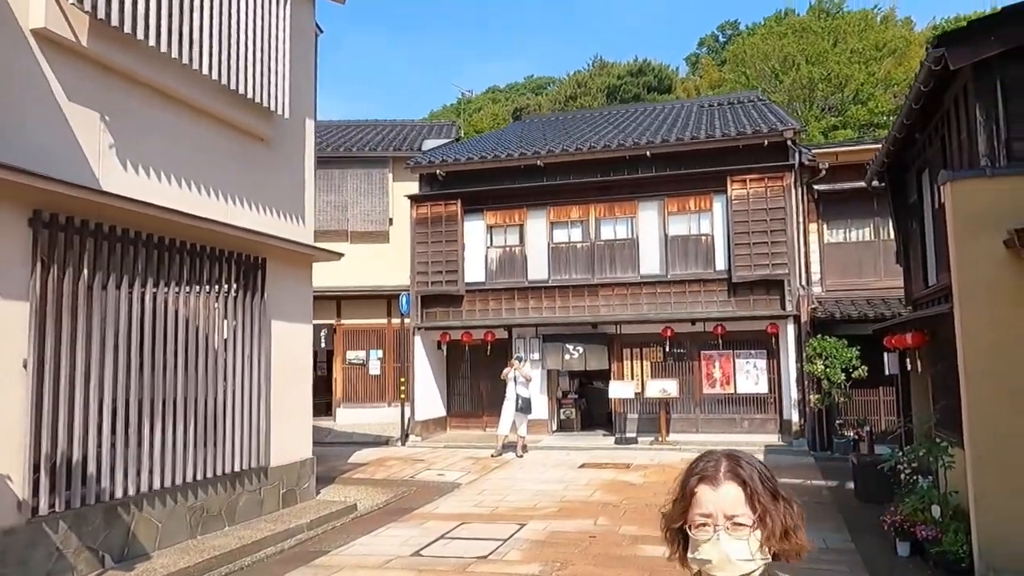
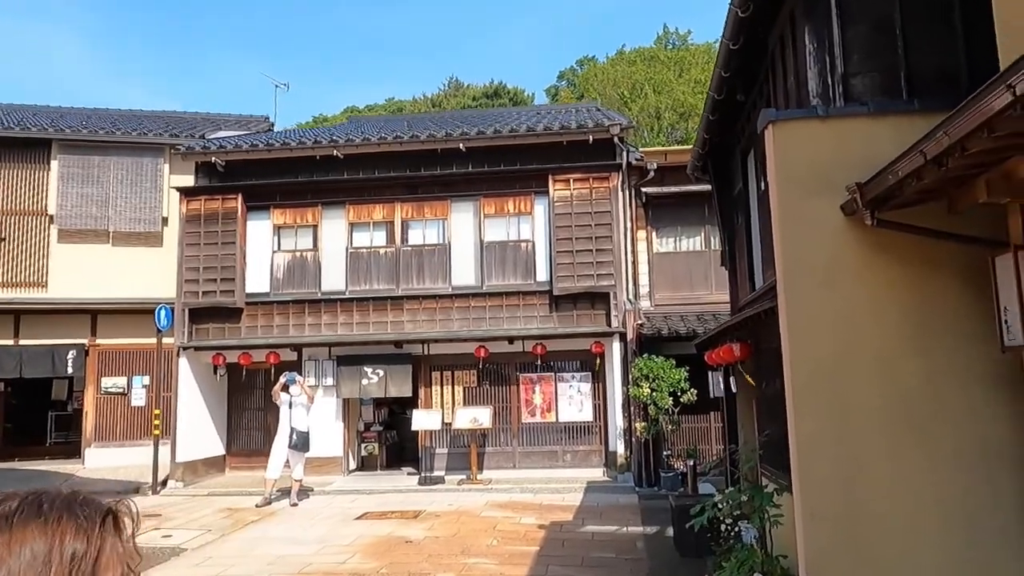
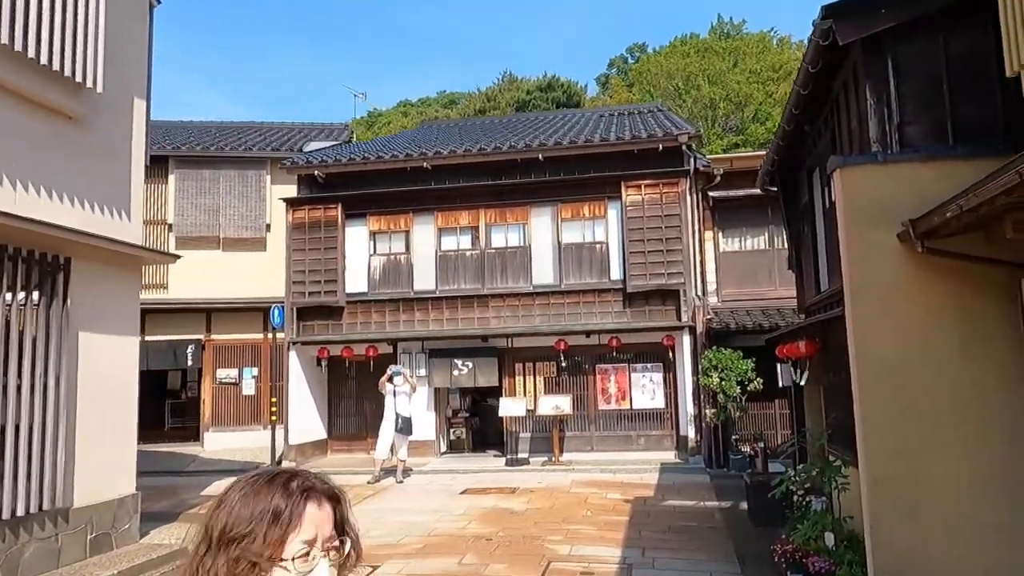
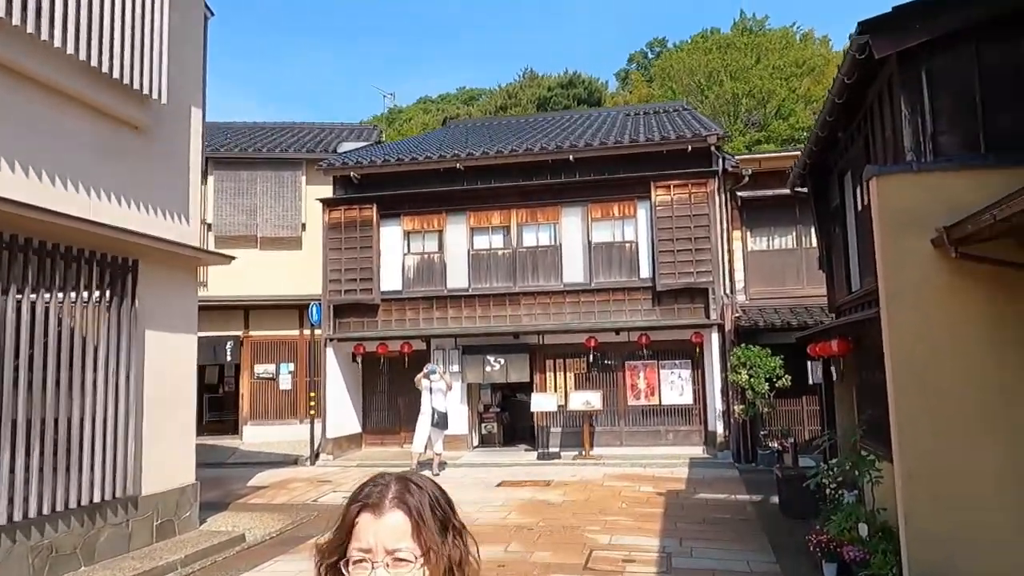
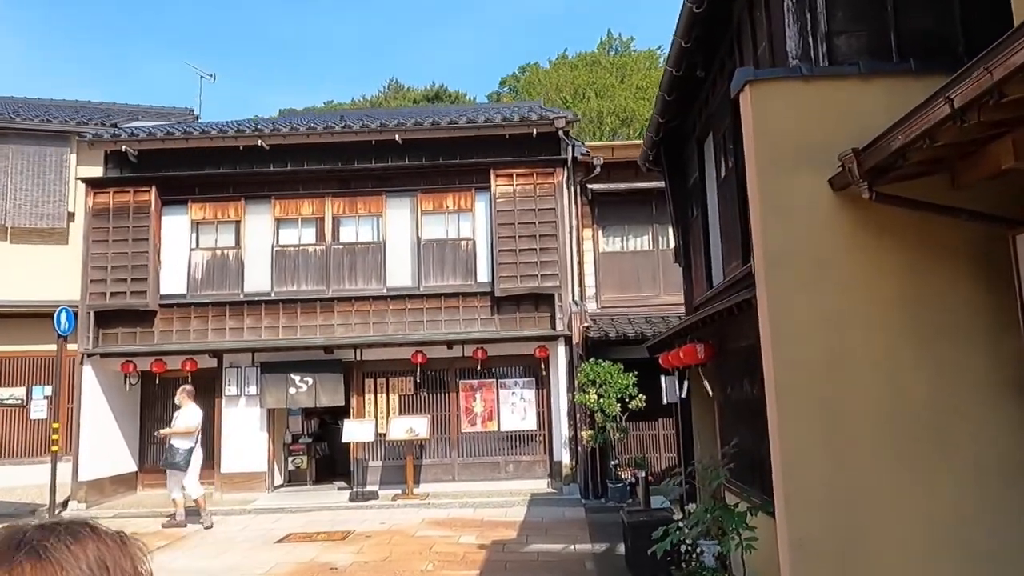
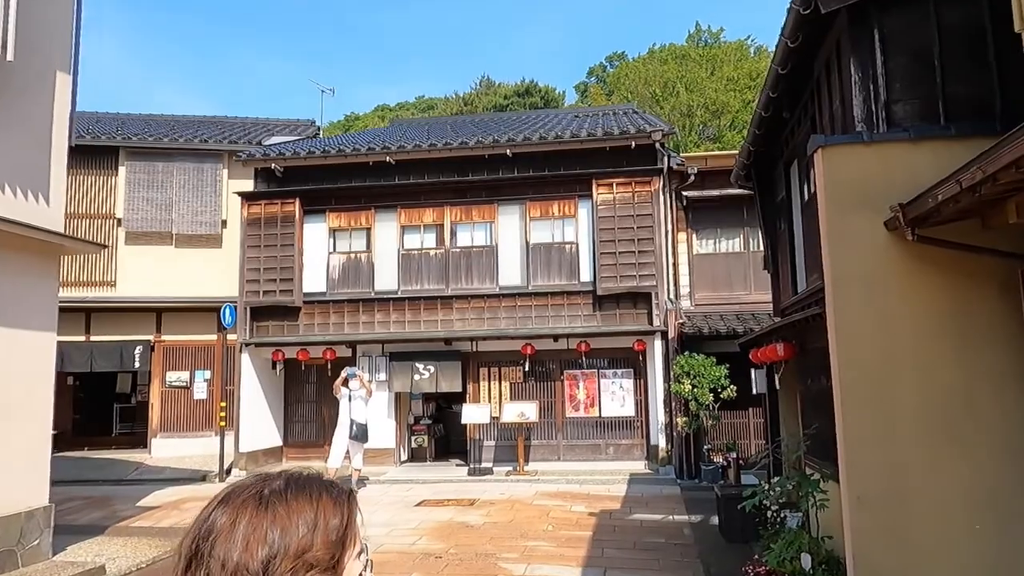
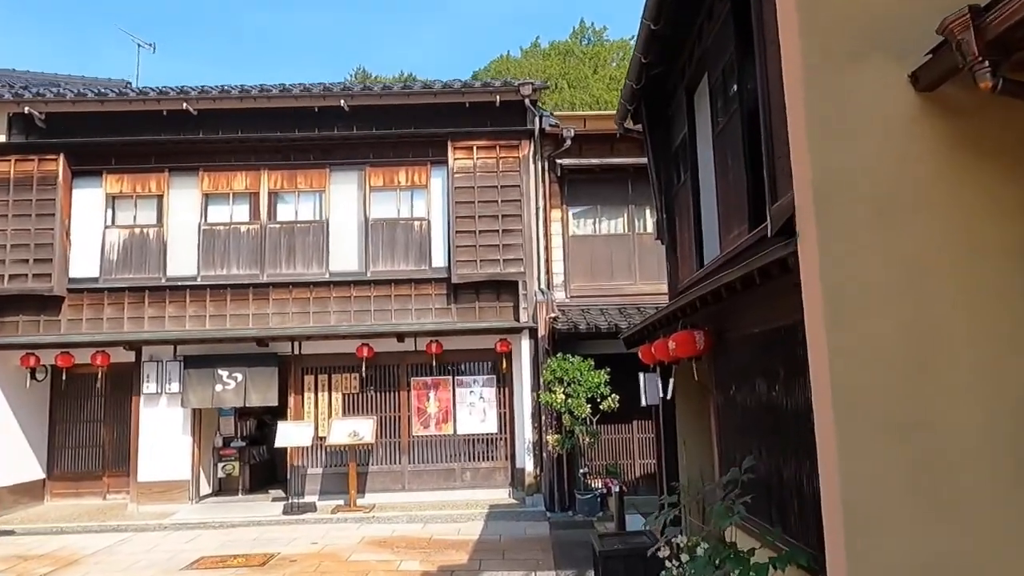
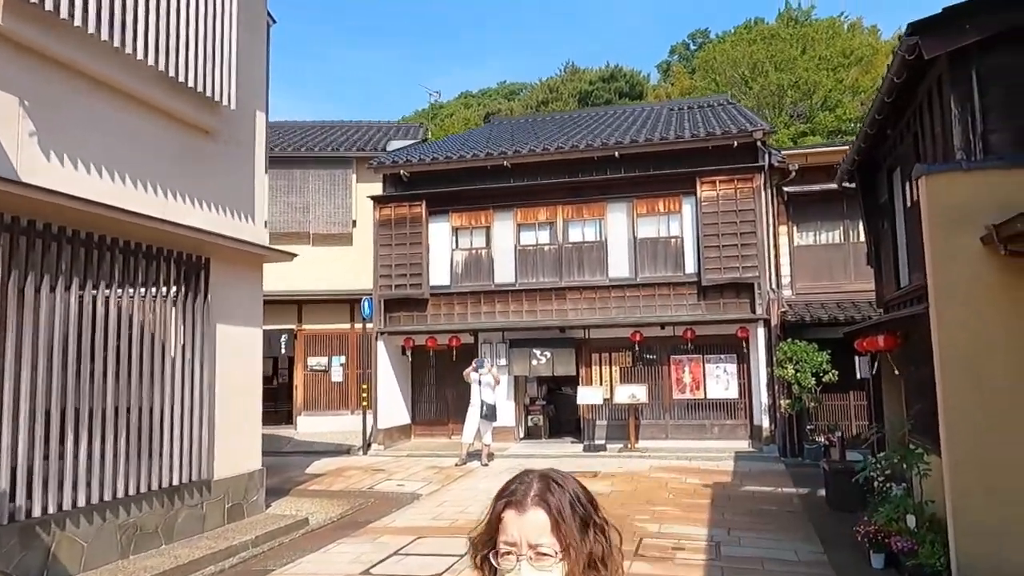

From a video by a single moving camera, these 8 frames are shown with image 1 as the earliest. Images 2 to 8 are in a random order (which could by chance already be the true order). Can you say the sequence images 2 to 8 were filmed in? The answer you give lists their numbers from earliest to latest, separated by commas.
8, 4, 3, 6, 2, 5, 7
